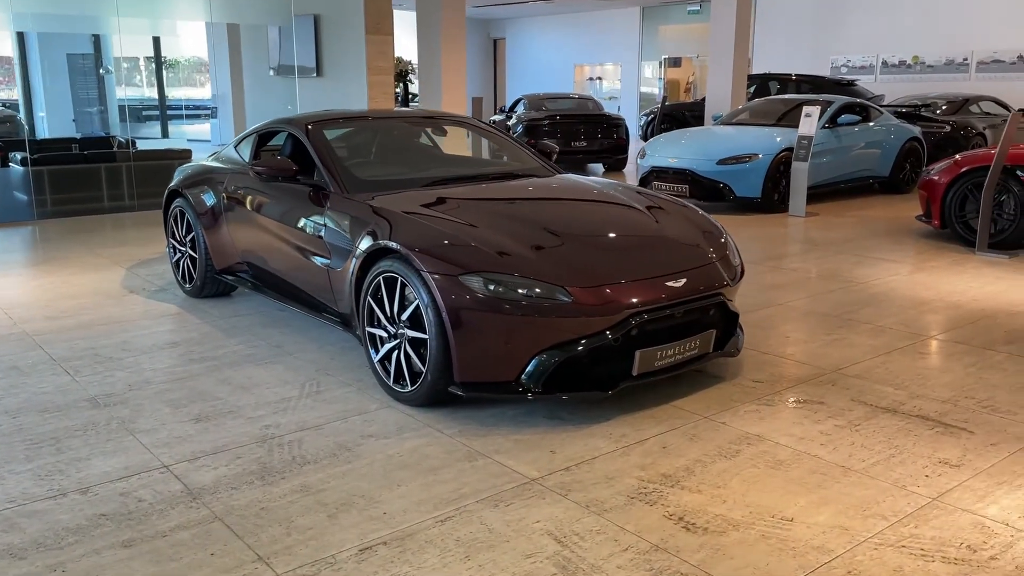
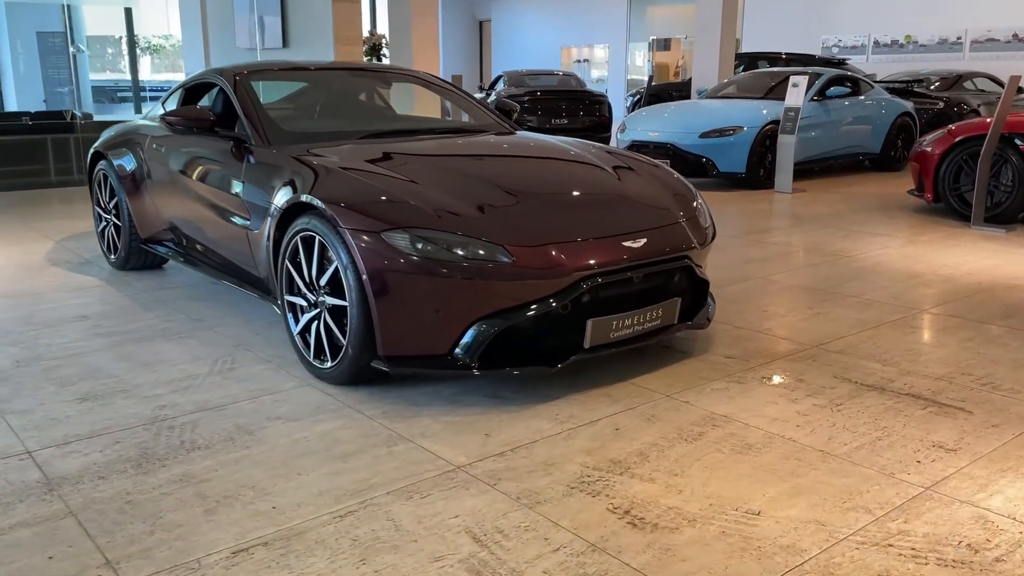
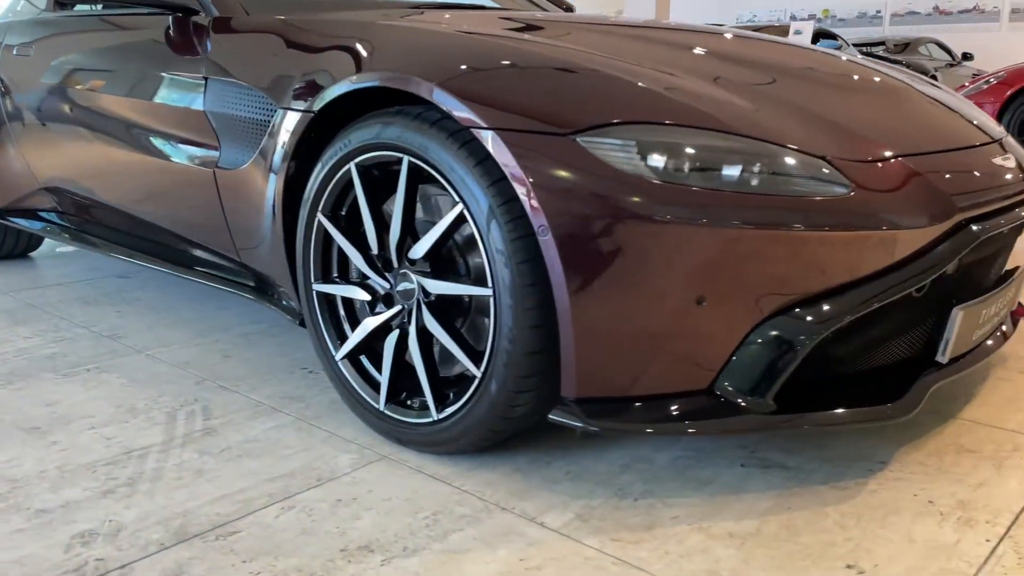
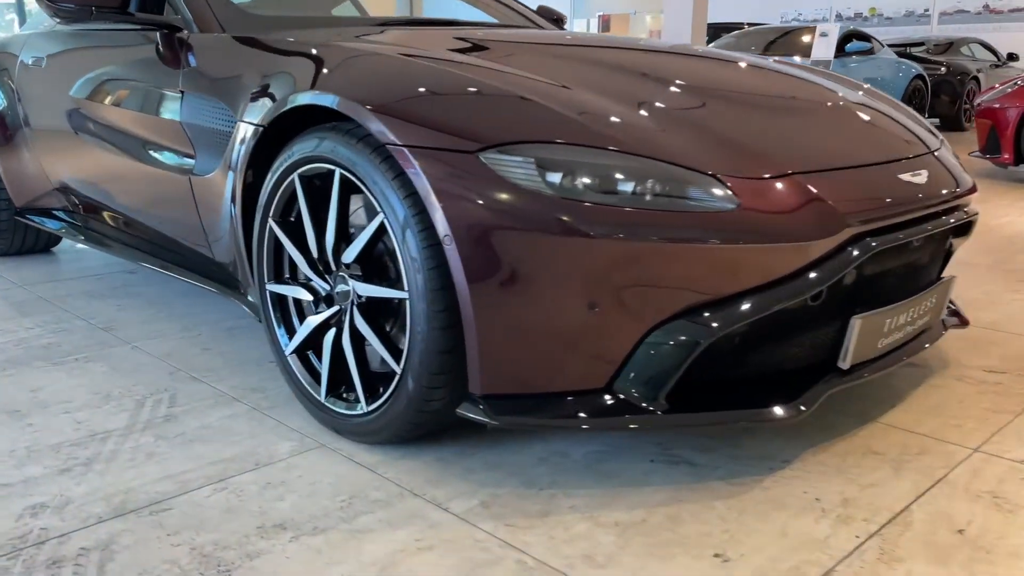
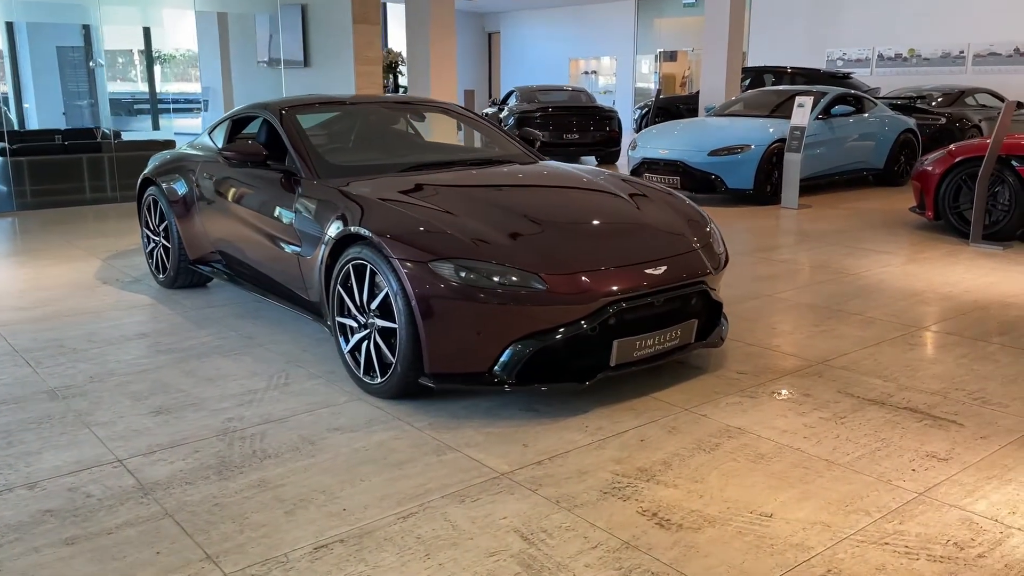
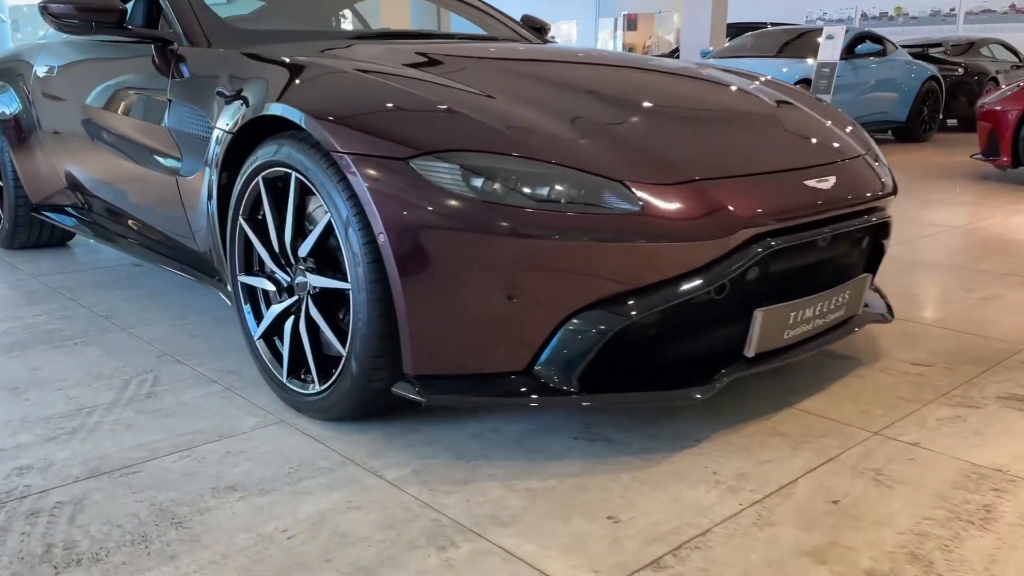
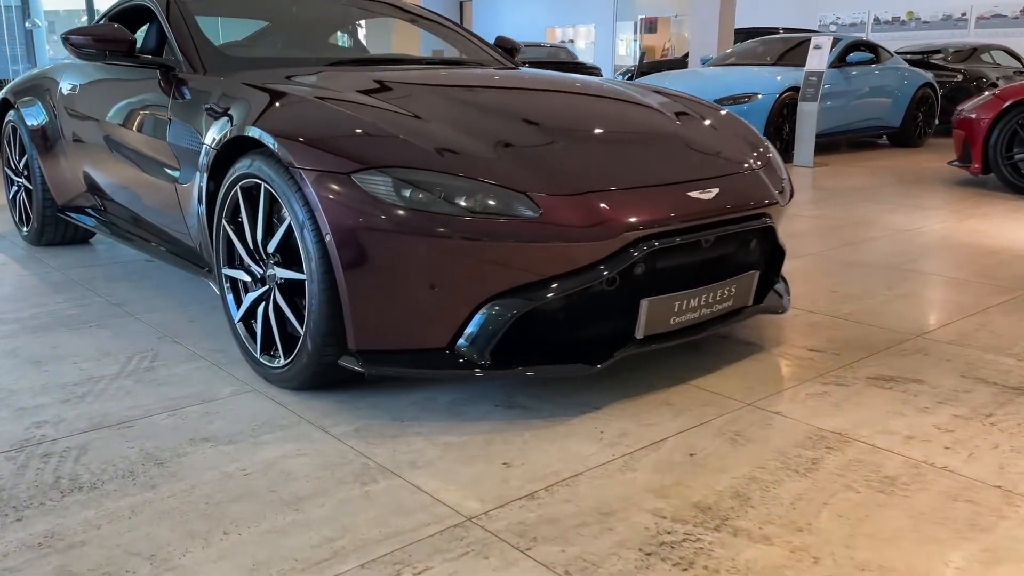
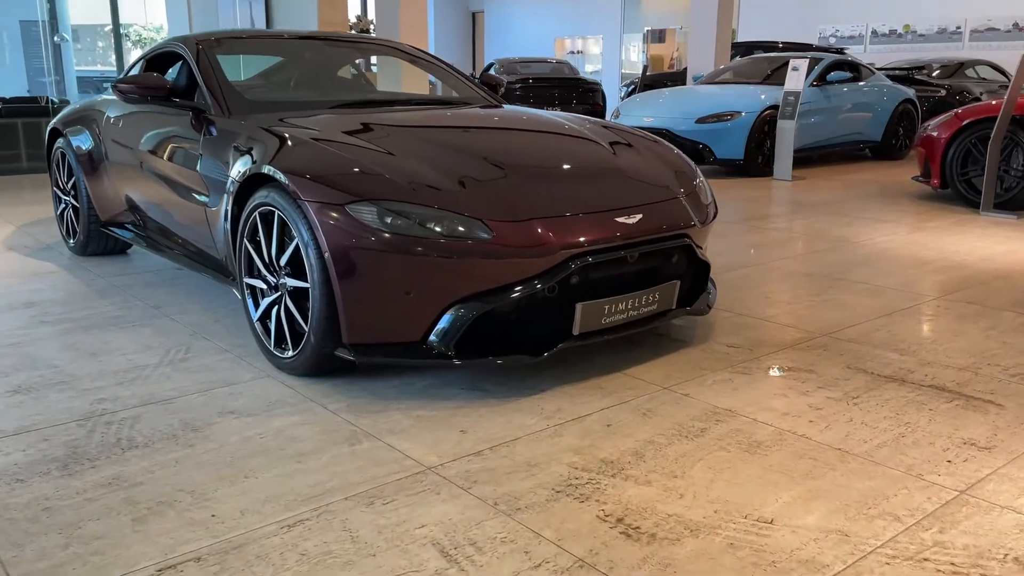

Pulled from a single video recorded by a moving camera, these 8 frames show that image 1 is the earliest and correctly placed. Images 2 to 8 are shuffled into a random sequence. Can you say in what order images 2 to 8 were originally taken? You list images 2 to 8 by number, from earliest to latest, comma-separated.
5, 2, 8, 7, 6, 4, 3
